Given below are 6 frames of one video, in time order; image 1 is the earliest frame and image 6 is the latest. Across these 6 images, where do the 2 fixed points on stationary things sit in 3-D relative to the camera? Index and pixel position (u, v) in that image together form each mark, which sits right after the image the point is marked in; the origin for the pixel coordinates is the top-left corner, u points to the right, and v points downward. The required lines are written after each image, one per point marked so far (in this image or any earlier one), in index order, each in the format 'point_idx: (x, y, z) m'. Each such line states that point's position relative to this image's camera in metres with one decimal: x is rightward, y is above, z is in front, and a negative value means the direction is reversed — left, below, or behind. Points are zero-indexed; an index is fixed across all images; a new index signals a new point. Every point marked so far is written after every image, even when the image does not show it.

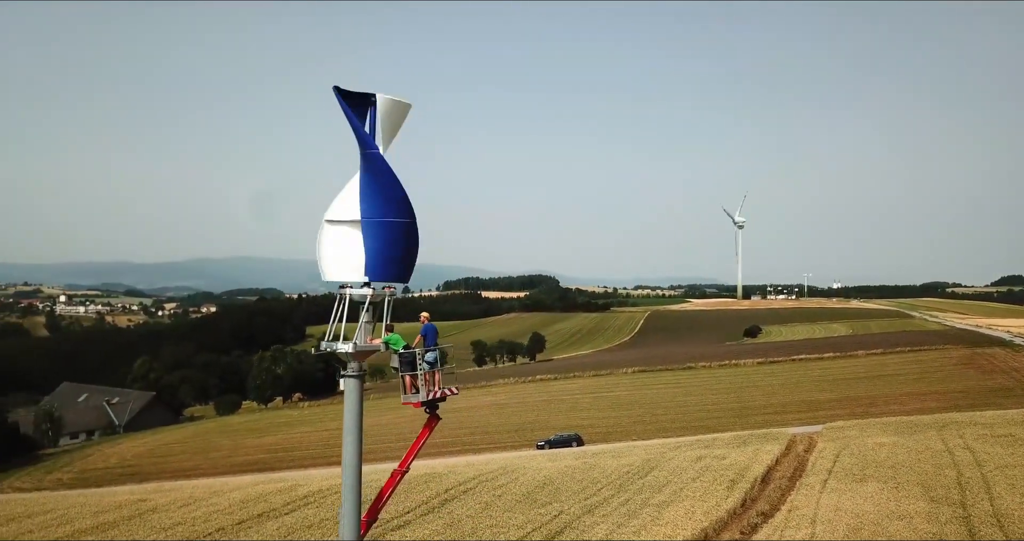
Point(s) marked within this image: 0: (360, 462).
0: (-2.6, -3.3, +11.9) m
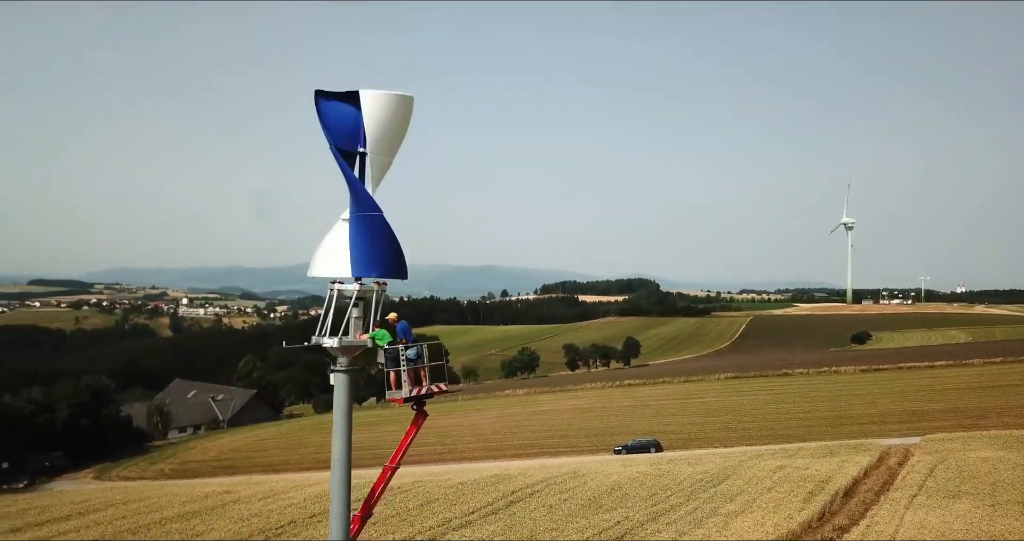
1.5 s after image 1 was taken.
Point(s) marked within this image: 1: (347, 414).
0: (-2.8, -3.2, +11.7) m
1: (-2.8, -2.4, +11.6) m
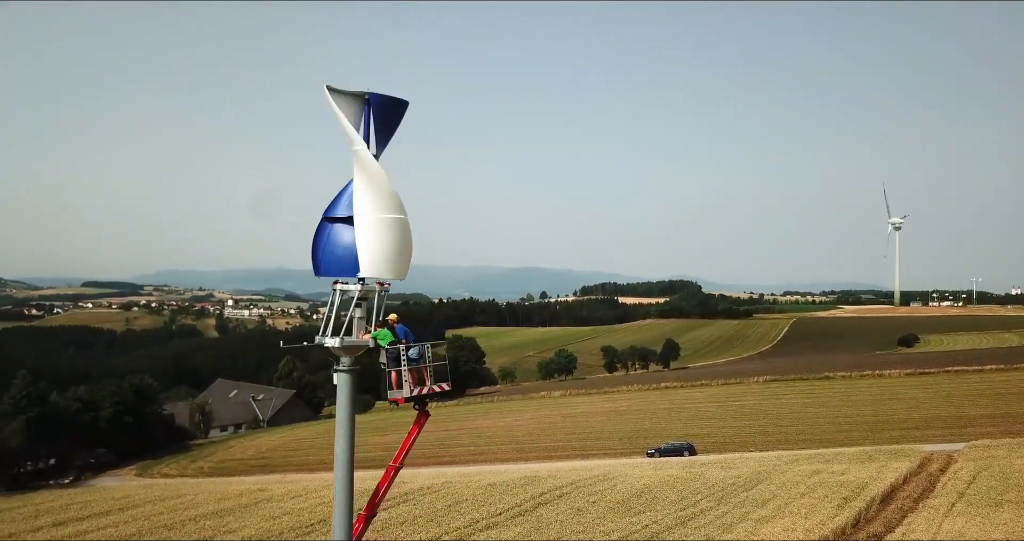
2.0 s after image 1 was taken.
0: (-2.7, -3.2, +11.7) m
1: (-2.7, -2.4, +11.6) m
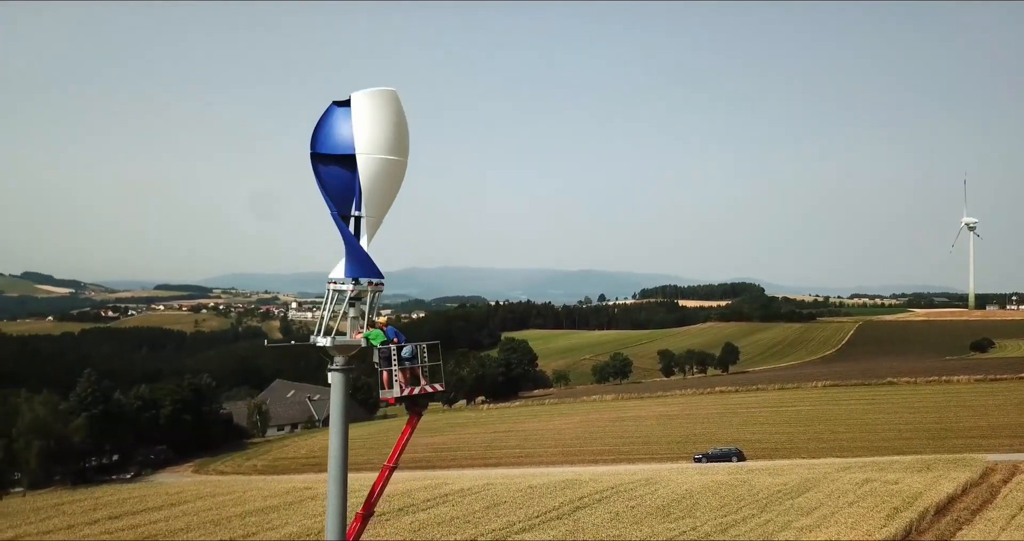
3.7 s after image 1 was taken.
0: (-2.9, -3.2, +11.8) m
1: (-2.9, -2.4, +11.7) m
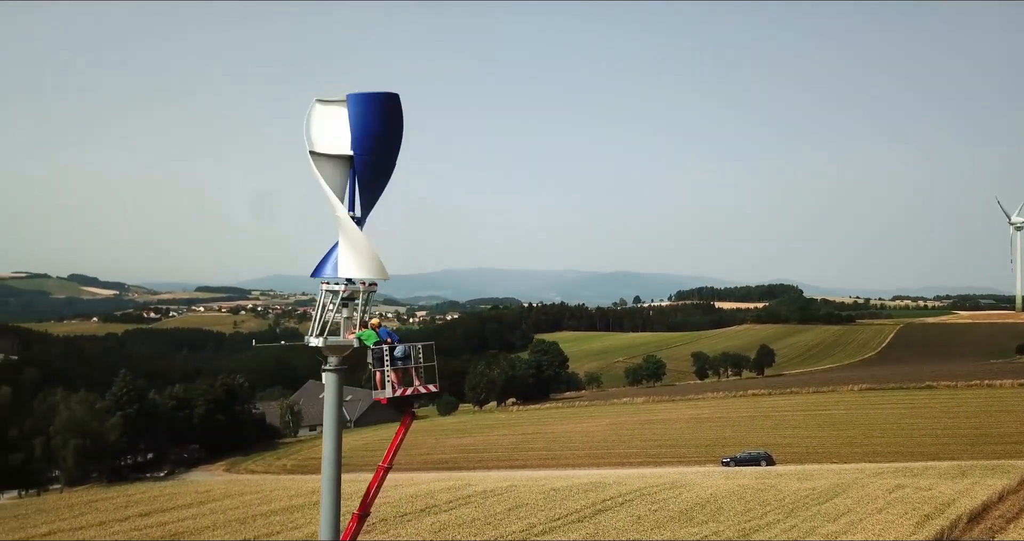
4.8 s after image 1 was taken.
0: (-3.0, -3.3, +11.8) m
1: (-3.0, -2.4, +11.7) m
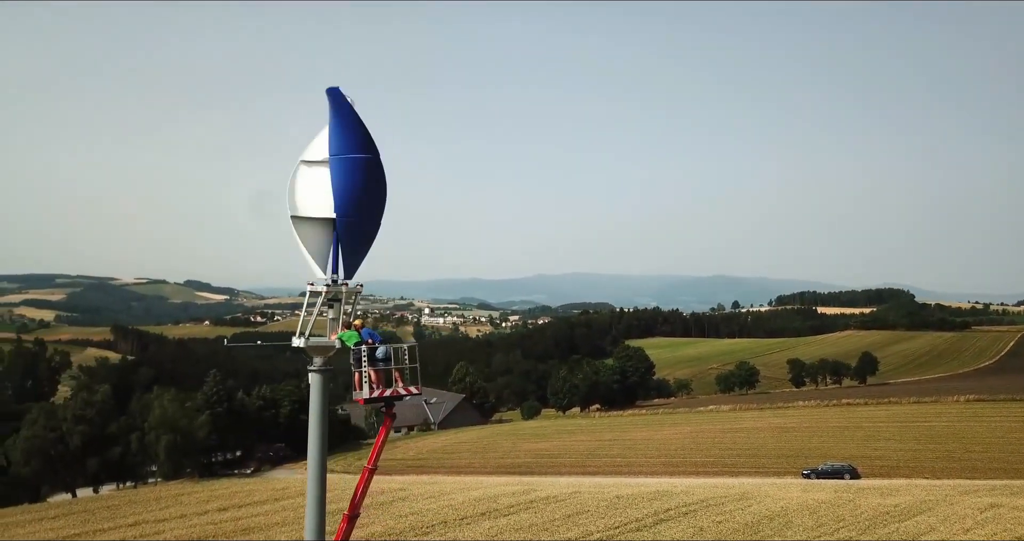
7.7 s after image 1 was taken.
0: (-3.3, -3.3, +11.9) m
1: (-3.3, -2.4, +11.8) m
